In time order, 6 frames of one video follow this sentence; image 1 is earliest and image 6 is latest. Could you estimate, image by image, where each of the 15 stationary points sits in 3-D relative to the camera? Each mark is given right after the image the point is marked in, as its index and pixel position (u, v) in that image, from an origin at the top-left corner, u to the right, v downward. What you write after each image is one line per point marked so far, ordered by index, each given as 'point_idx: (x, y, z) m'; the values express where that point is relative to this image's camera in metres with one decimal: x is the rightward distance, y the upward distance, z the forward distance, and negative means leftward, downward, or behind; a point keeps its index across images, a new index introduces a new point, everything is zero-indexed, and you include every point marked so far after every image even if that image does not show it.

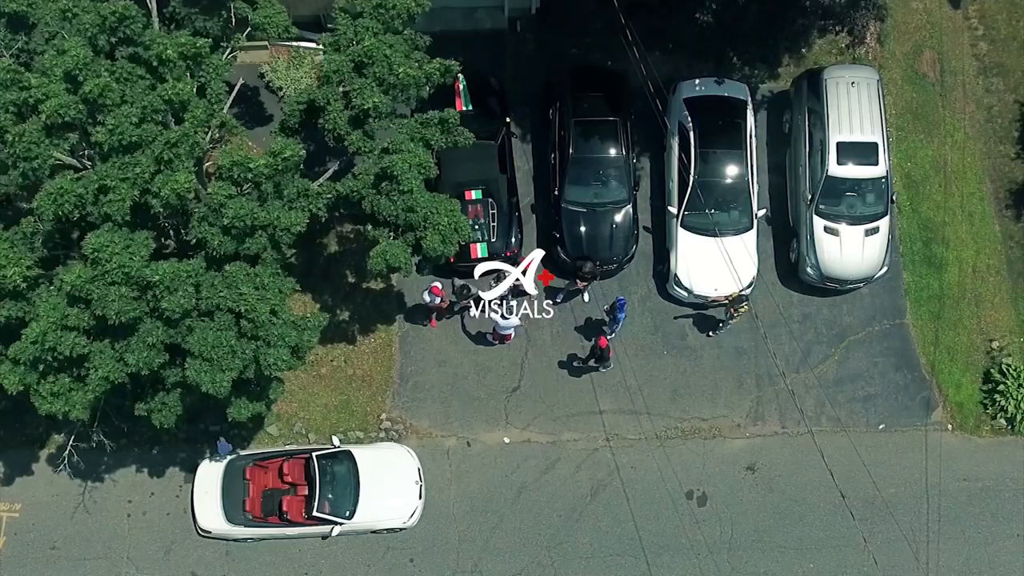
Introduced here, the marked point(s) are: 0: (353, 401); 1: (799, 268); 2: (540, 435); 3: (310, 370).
0: (-2.9, -2.2, +11.8) m
1: (+5.6, +0.3, +12.8) m
2: (+0.5, -2.7, +11.5) m
3: (-3.7, -1.6, +12.1) m
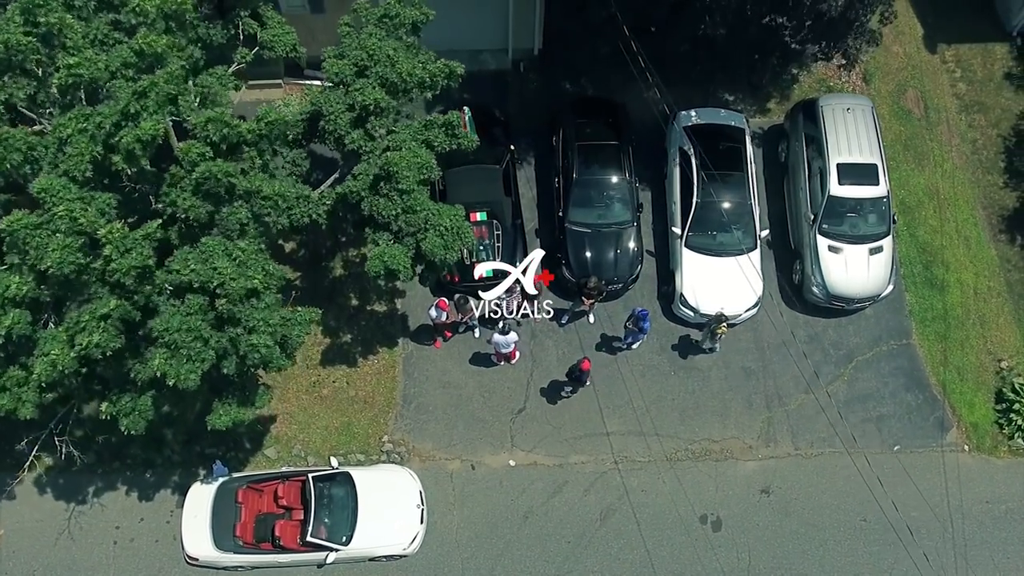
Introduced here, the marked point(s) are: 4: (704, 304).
0: (-2.8, -2.5, +11.5) m
1: (+5.7, -0.1, +12.7) m
2: (+0.6, -3.0, +11.1) m
3: (-3.6, -1.9, +11.8) m
4: (+3.6, -0.3, +12.2) m
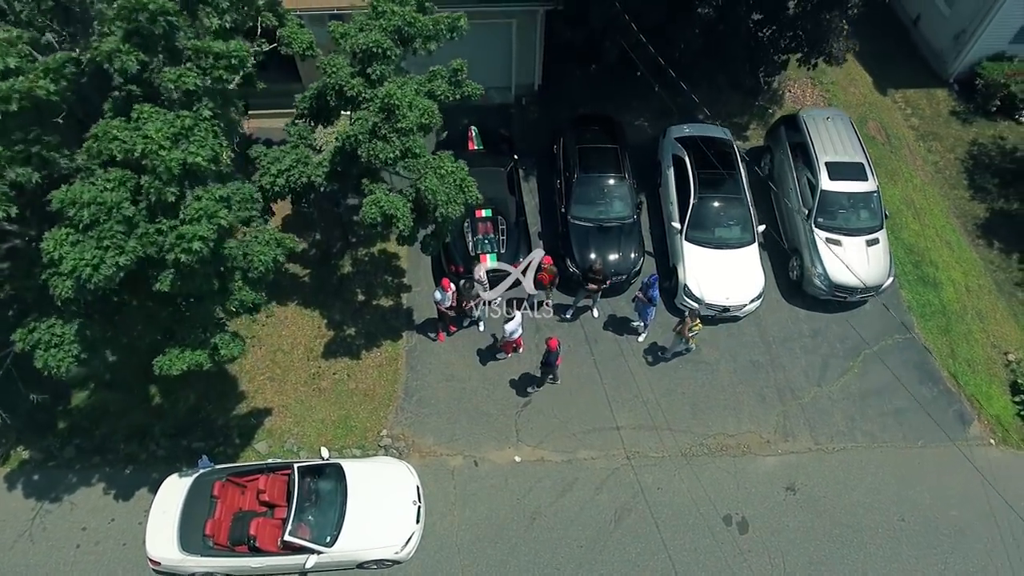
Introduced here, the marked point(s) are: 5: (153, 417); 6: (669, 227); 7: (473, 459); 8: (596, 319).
0: (-2.7, -2.2, +10.7) m
1: (+5.7, +0.2, +12.2) m
2: (+0.7, -2.8, +10.5) m
3: (-3.5, -1.7, +11.0) m
4: (+3.7, -0.1, +11.6) m
5: (-6.1, -2.2, +10.5) m
6: (+3.2, +1.3, +12.6) m
7: (-0.7, -2.8, +10.4) m
8: (+1.6, -0.6, +12.0) m
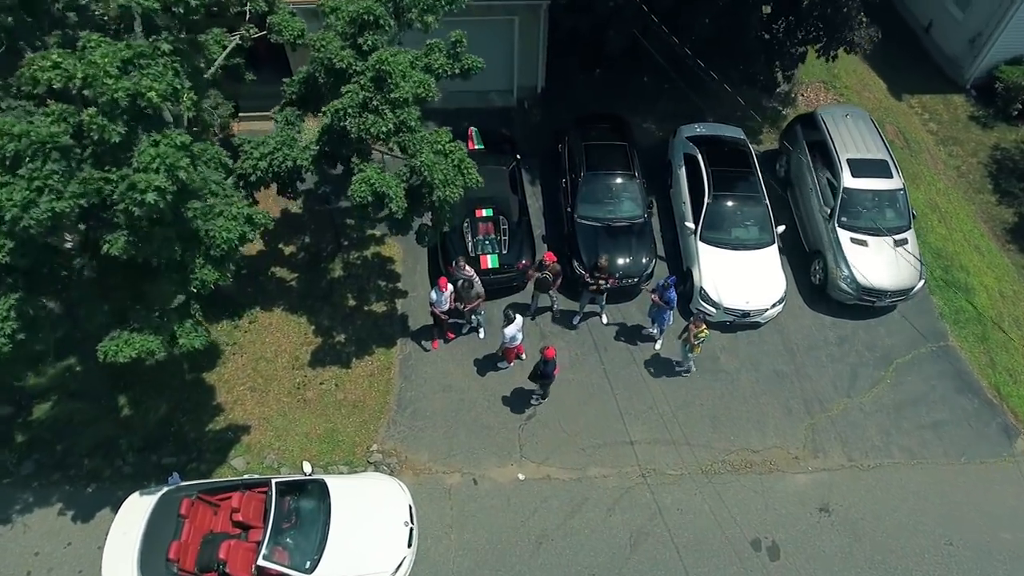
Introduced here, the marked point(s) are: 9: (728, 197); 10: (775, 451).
0: (-2.7, -2.2, +9.7) m
1: (+5.8, +0.1, +11.3) m
2: (+0.8, -2.8, +9.5) m
3: (-3.5, -1.7, +10.1) m
4: (+3.7, -0.1, +10.8) m
5: (-6.0, -2.2, +9.6) m
6: (+3.2, +1.1, +11.8) m
7: (-0.6, -2.8, +9.4) m
8: (+1.7, -0.7, +11.2) m
9: (+4.0, +1.7, +11.6) m
10: (+4.1, -2.5, +9.7) m
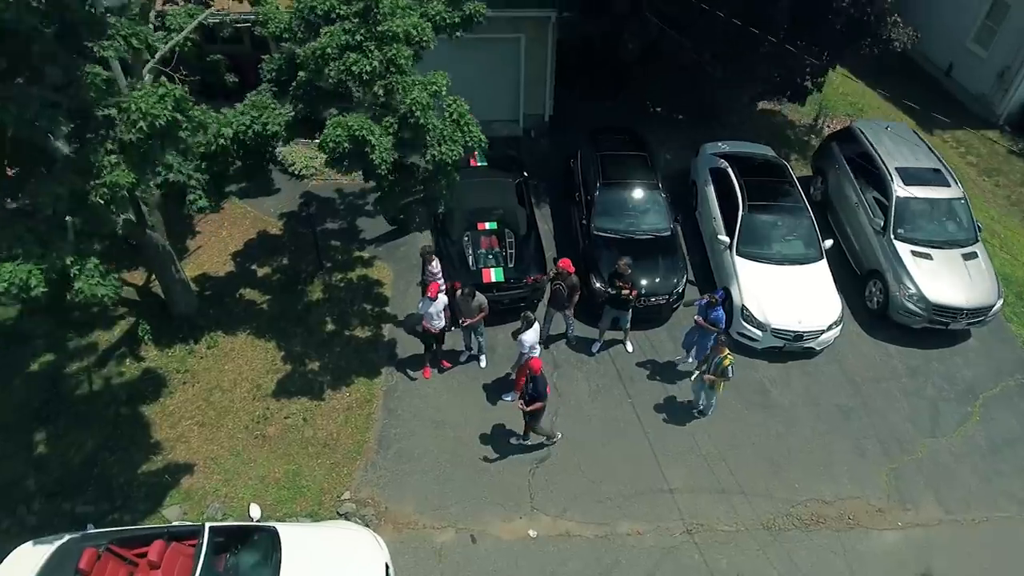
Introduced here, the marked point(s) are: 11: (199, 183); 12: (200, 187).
0: (-2.6, -2.3, +7.8) m
1: (+5.9, -0.3, +9.6) m
2: (+0.9, -2.8, +7.5) m
3: (-3.4, -1.8, +8.2) m
4: (+3.8, -0.4, +9.1) m
5: (-5.9, -2.3, +7.7) m
6: (+3.3, +0.7, +10.3) m
7: (-0.5, -2.9, +7.4) m
8: (+1.8, -1.0, +9.4) m
9: (+4.1, +1.3, +10.2) m
10: (+4.2, -2.6, +7.7) m
11: (-3.8, +1.3, +7.6) m
12: (-3.8, +1.3, +7.6) m
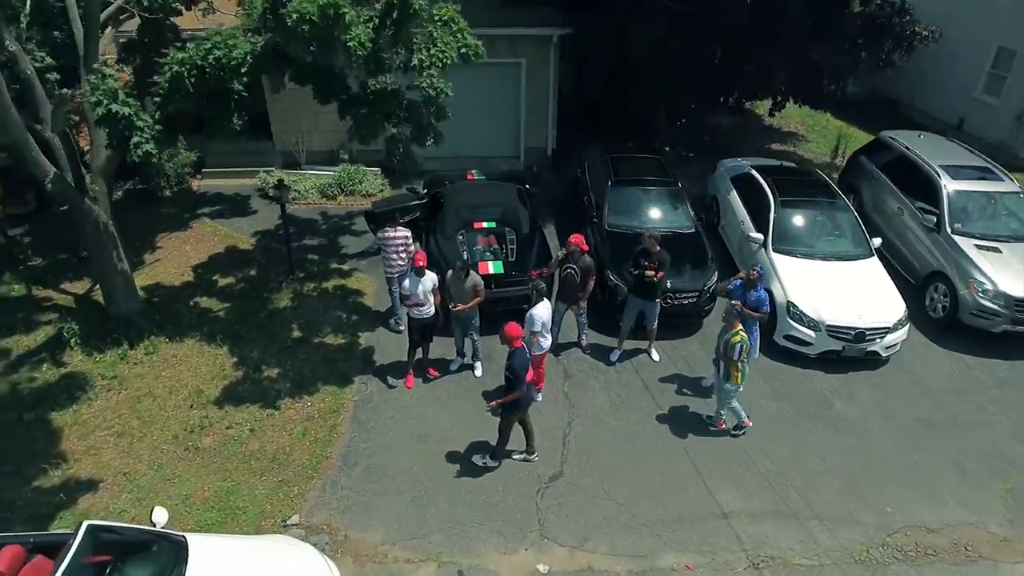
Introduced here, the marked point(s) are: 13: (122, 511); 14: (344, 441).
0: (-2.6, -2.0, +6.0) m
1: (+5.9, -0.3, +8.2) m
2: (+0.9, -2.4, +5.6) m
3: (-3.4, -1.6, +6.5) m
4: (+3.8, -0.3, +7.6) m
5: (-5.9, -1.9, +5.9) m
6: (+3.4, +0.6, +9.0) m
7: (-0.5, -2.5, +5.5) m
8: (+1.8, -0.9, +7.8) m
9: (+4.2, +1.2, +9.0) m
10: (+4.2, -2.3, +5.8) m
11: (-3.7, +1.6, +6.4) m
12: (-3.7, +1.6, +6.4) m
13: (-3.6, -2.1, +5.7) m
14: (-1.8, -1.6, +6.6) m
